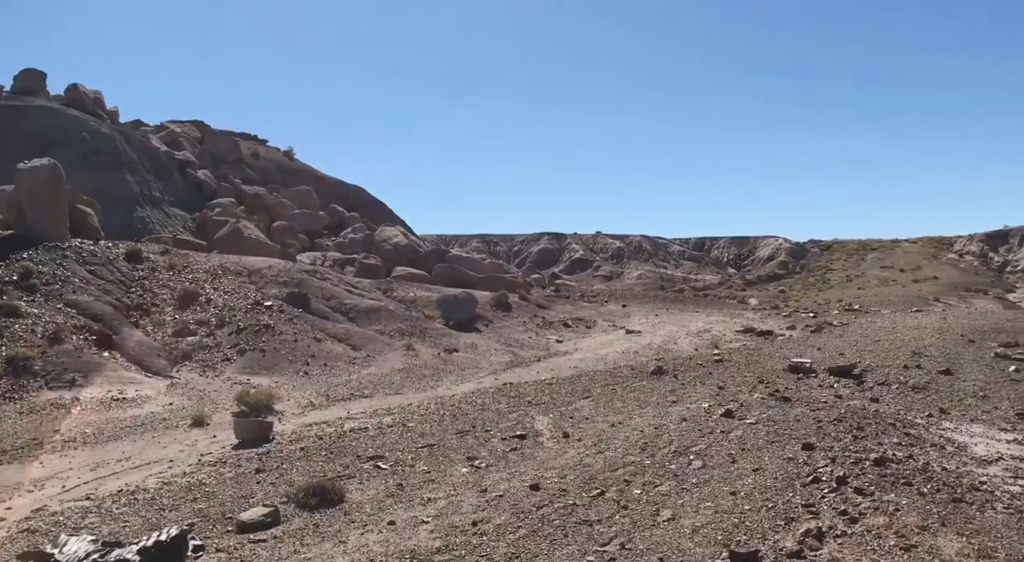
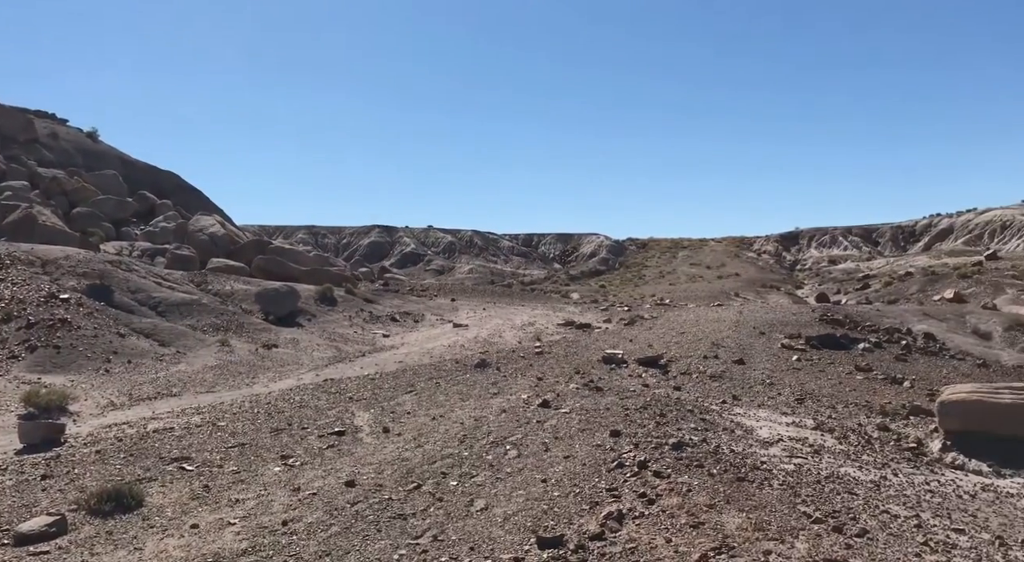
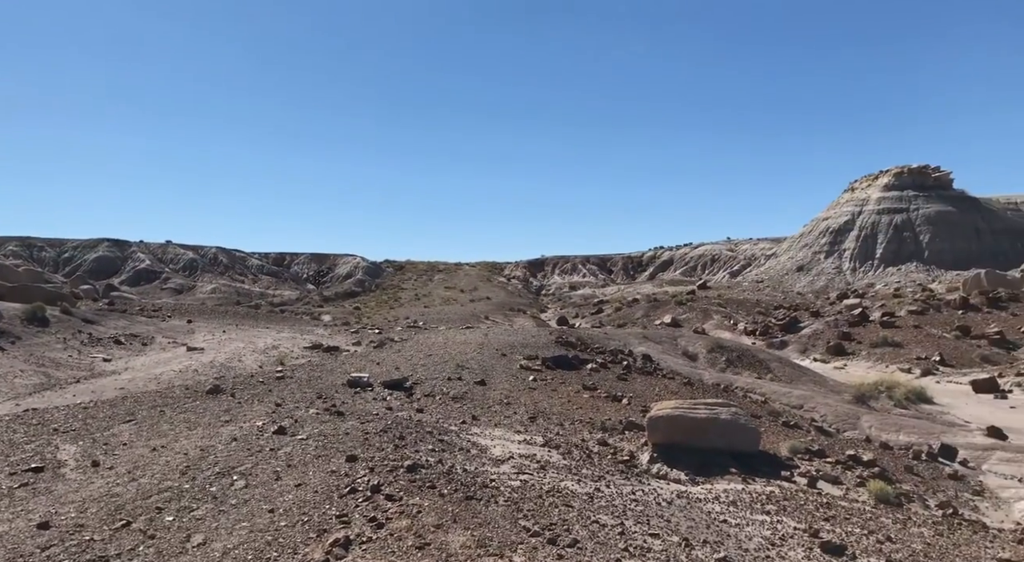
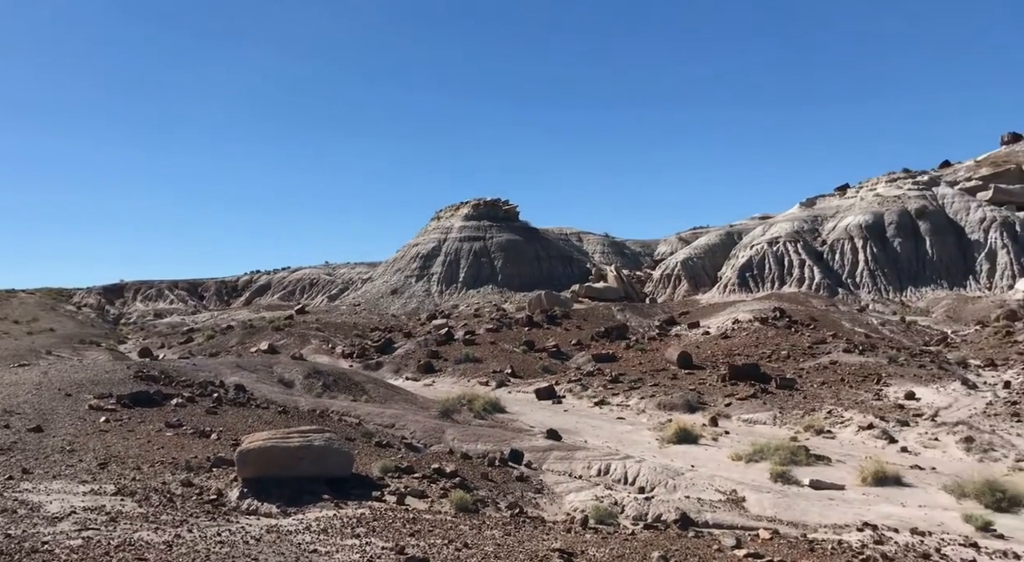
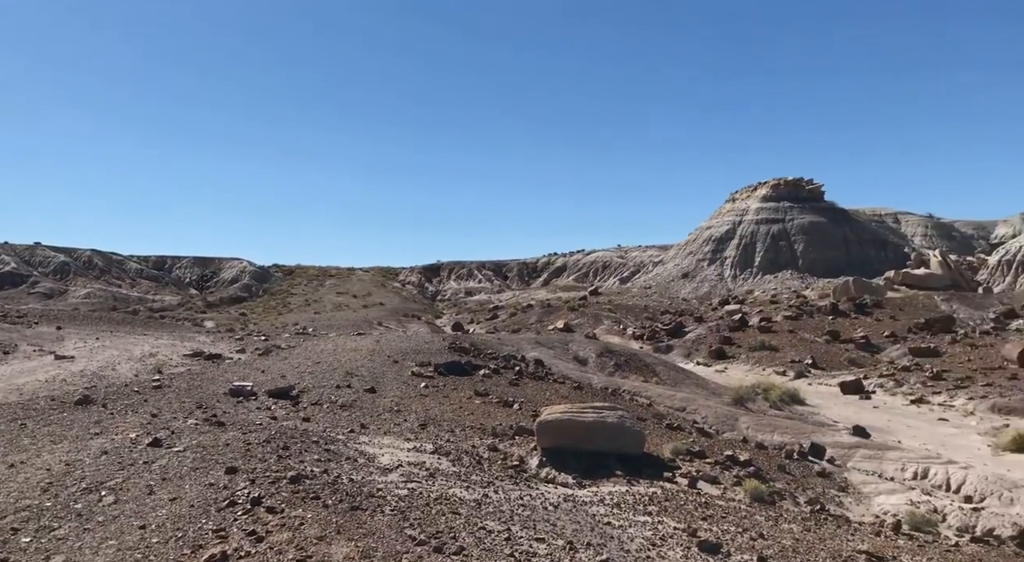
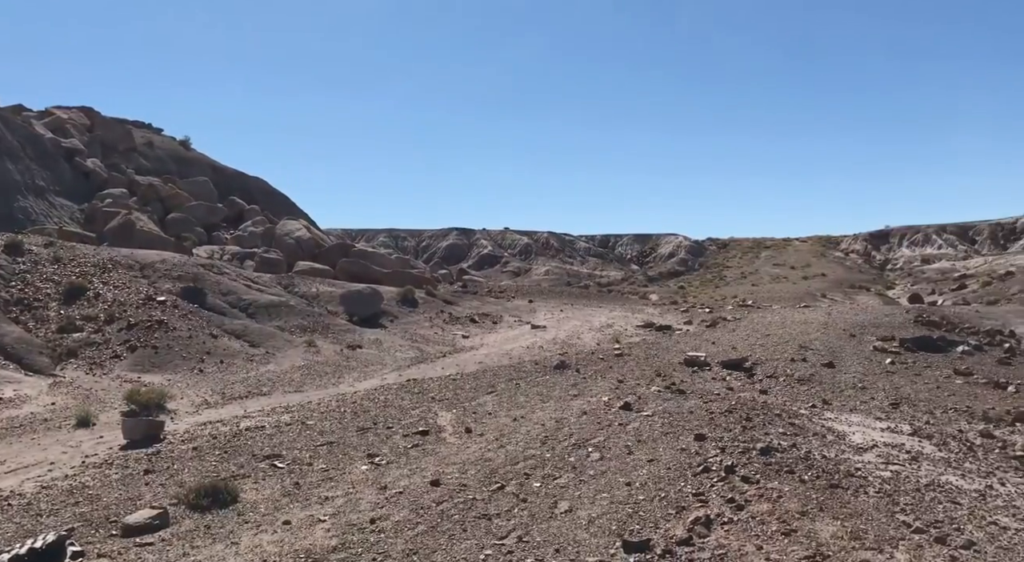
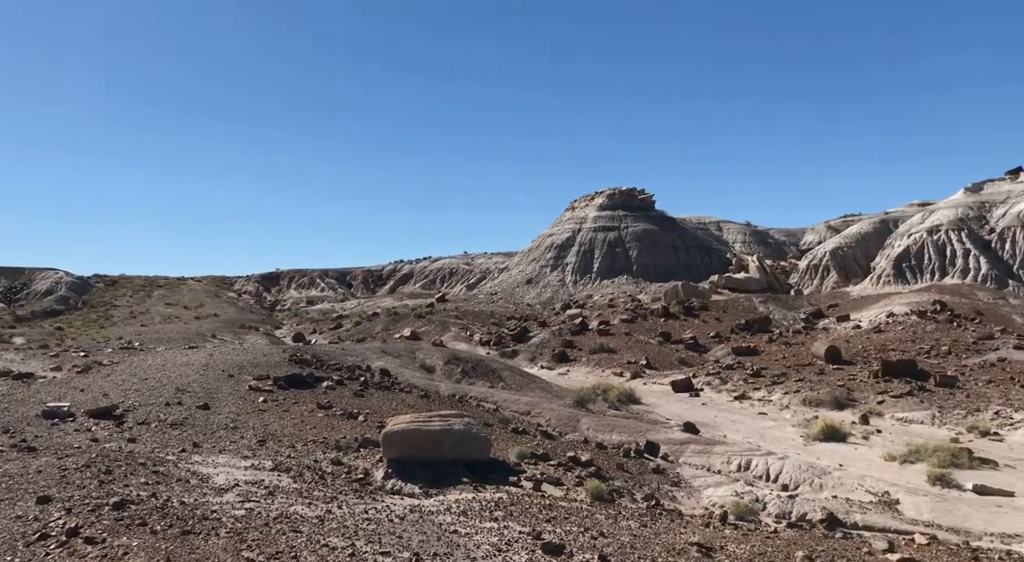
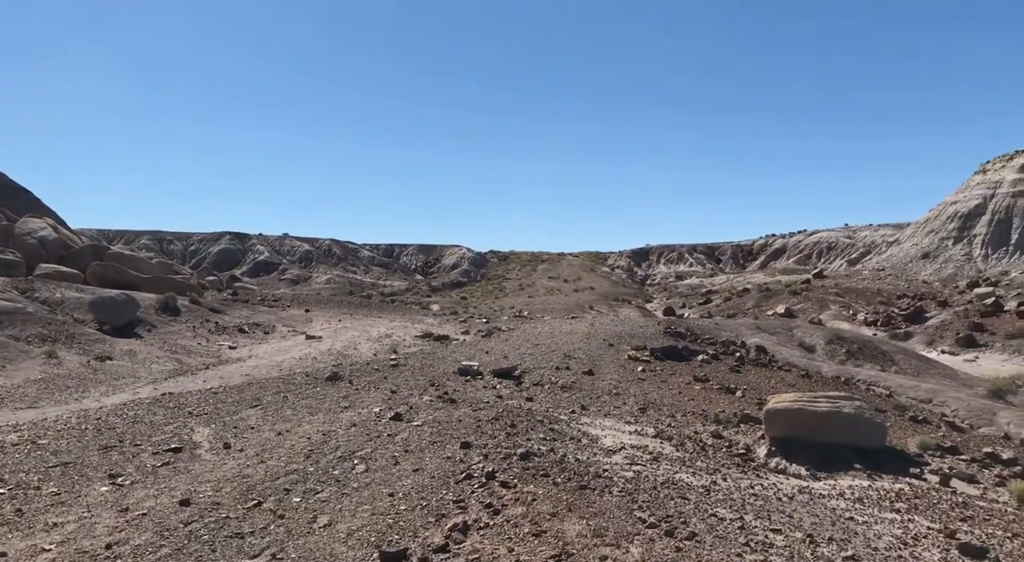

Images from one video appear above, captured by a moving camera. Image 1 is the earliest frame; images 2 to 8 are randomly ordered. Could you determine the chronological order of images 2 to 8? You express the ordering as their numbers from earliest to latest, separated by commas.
6, 2, 8, 3, 5, 7, 4
